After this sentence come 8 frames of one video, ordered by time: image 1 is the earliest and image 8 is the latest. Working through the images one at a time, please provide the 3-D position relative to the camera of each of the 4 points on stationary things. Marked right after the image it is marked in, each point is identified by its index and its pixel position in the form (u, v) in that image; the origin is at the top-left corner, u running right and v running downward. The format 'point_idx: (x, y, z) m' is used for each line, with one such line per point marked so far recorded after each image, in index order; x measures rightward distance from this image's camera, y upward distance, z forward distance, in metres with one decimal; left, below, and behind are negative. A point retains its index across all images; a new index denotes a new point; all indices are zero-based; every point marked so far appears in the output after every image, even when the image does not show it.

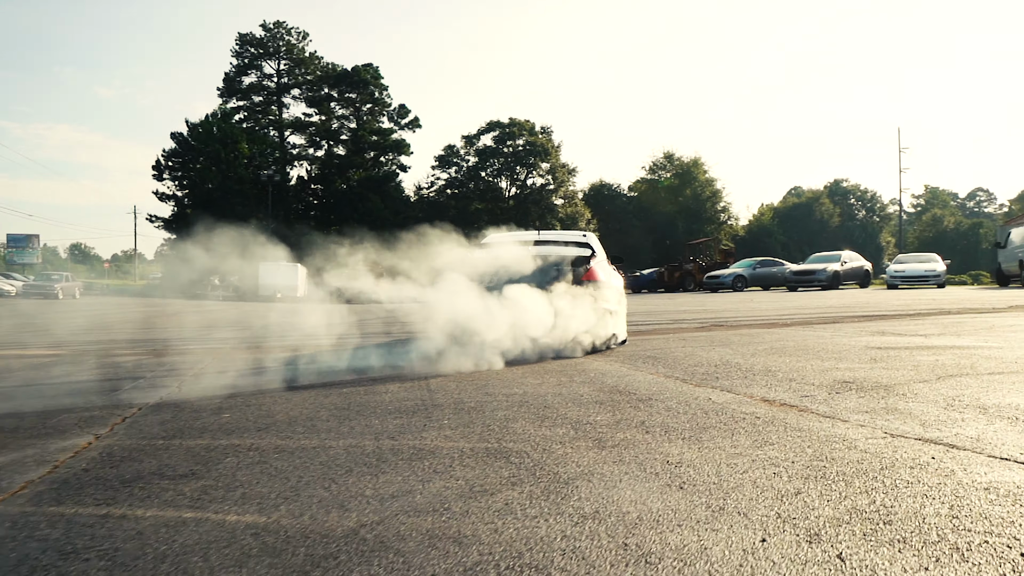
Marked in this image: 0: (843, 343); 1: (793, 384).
0: (+2.8, -0.5, +6.2) m
1: (+1.5, -0.5, +4.0) m
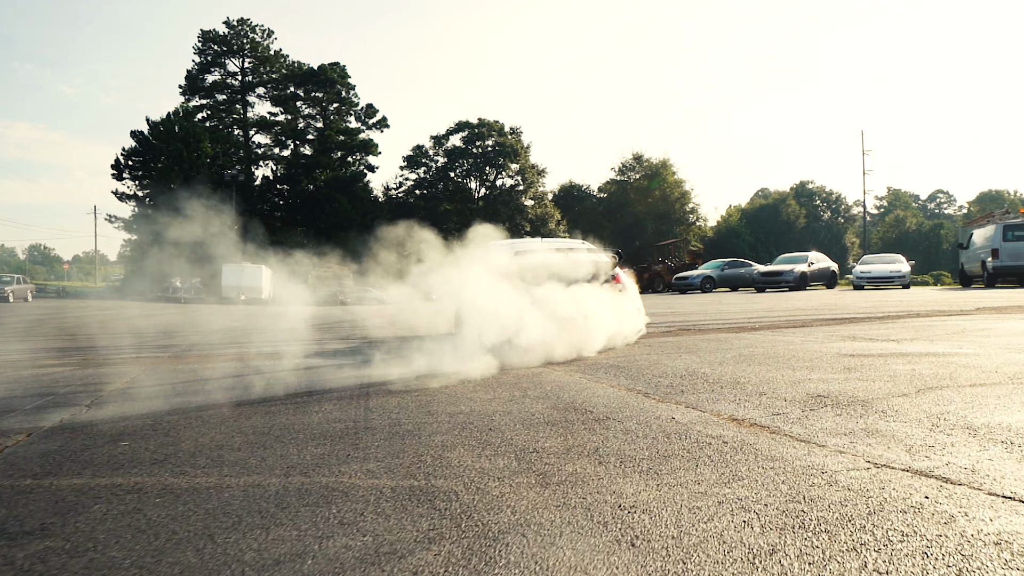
0: (+2.4, -0.5, +5.9) m
1: (+1.3, -0.6, +3.7) m
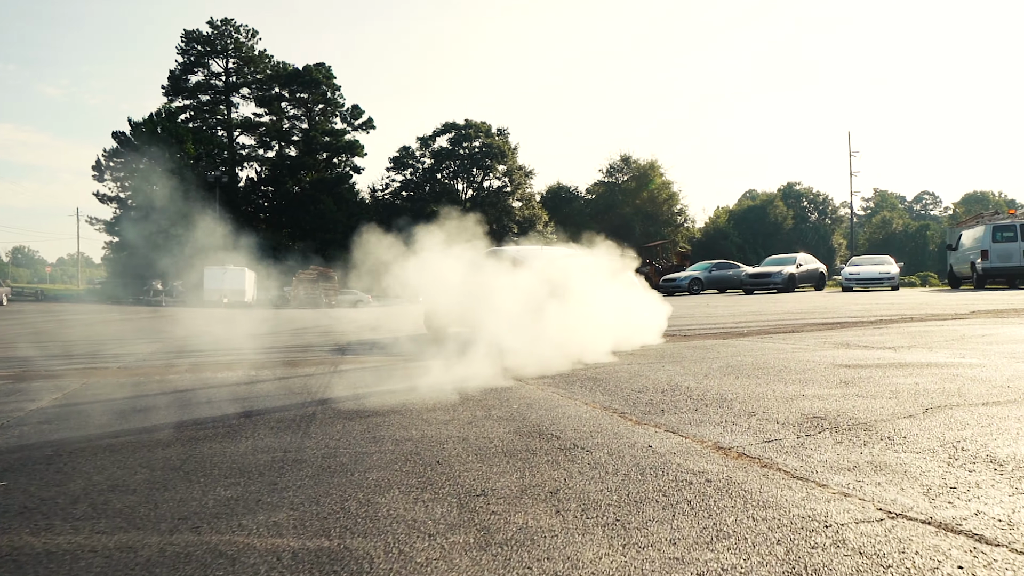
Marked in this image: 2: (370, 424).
0: (+2.2, -0.5, +5.5) m
1: (+1.1, -0.6, +3.3) m
2: (-0.7, -0.6, +3.5) m
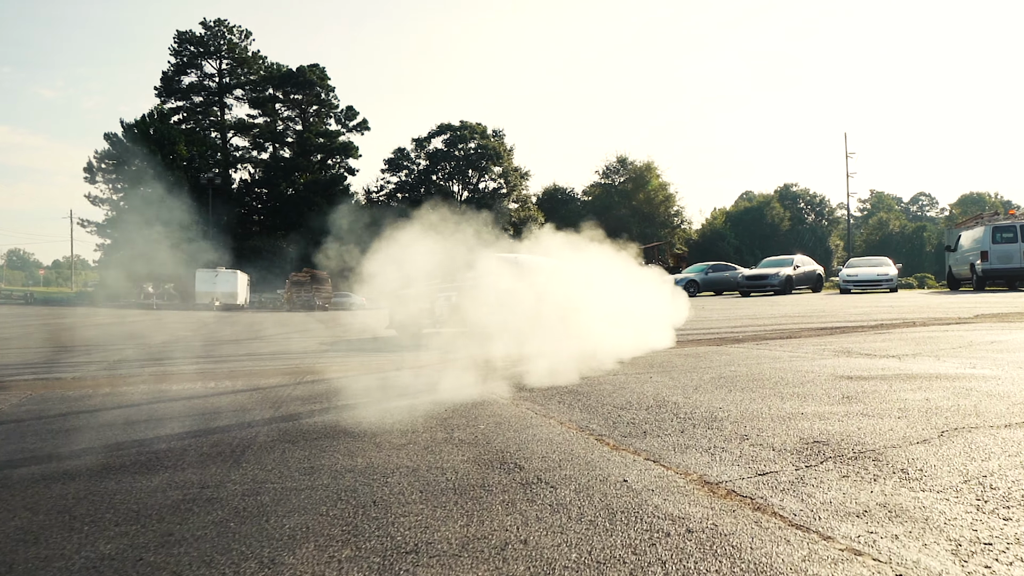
0: (+2.1, -0.6, +5.2) m
1: (+0.9, -0.6, +2.9) m
2: (-0.8, -0.7, +3.1) m
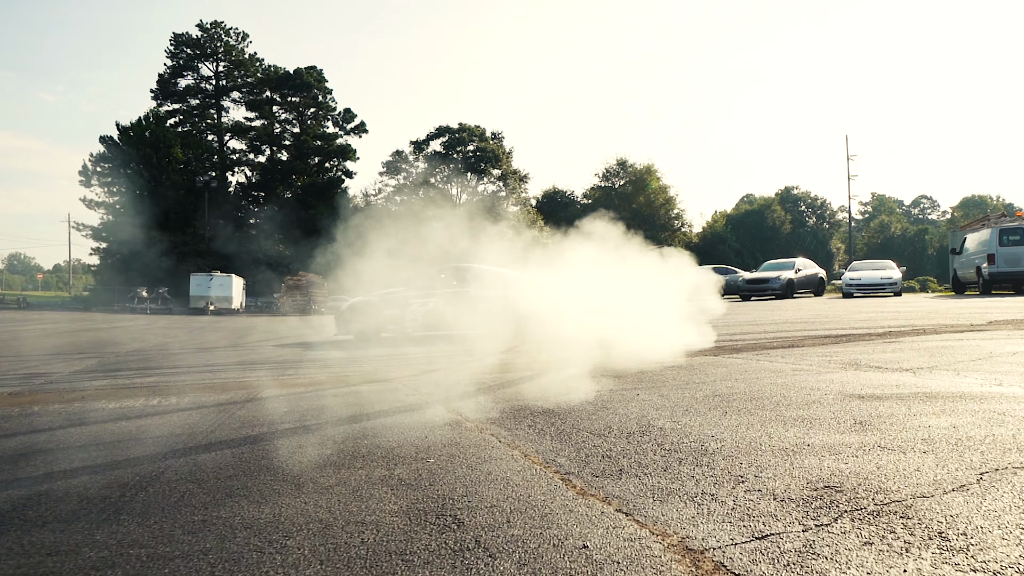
0: (+1.9, -0.6, +4.6) m
1: (+0.7, -0.7, +2.3) m
2: (-1.0, -0.7, +2.6) m
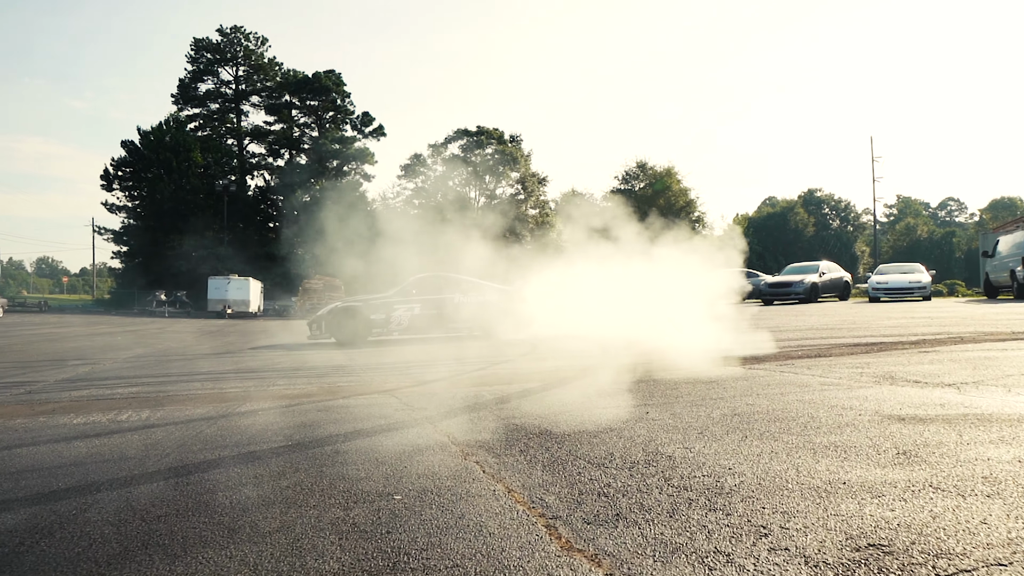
0: (+1.9, -0.6, +4.1) m
1: (+0.6, -0.7, +1.9) m
2: (-1.1, -0.7, +2.2) m
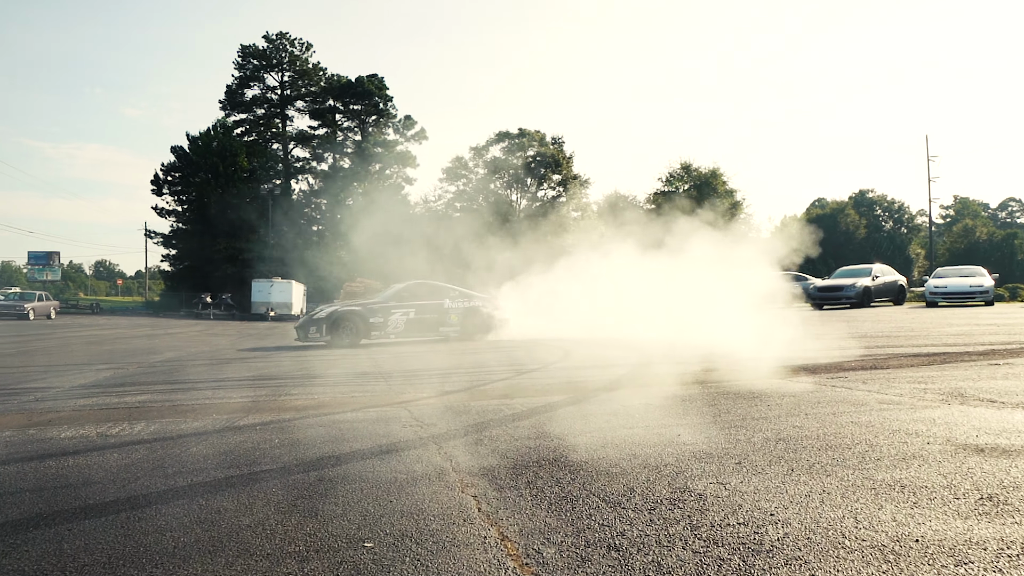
0: (+1.9, -0.7, +3.6) m
1: (+0.6, -0.7, +1.4) m
2: (-1.1, -0.8, +1.8) m
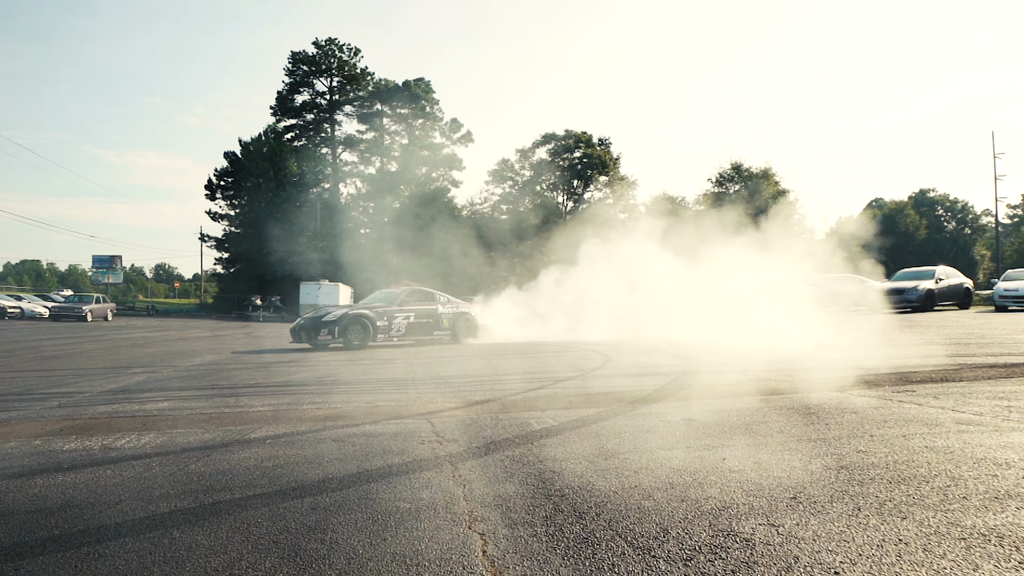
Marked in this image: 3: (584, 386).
0: (+2.0, -0.7, +3.1) m
1: (+0.5, -0.7, +1.0) m
2: (-1.2, -0.8, +1.5) m
3: (+0.6, -0.9, +6.4) m
